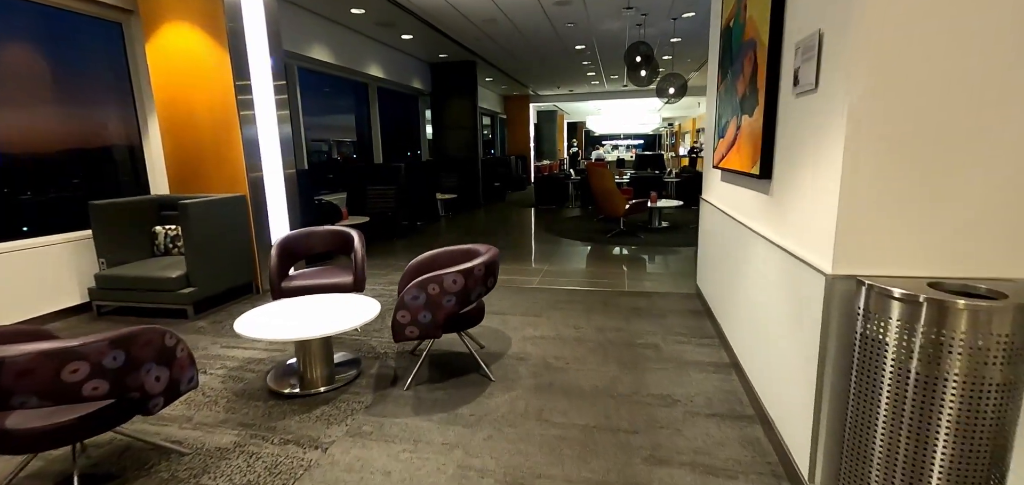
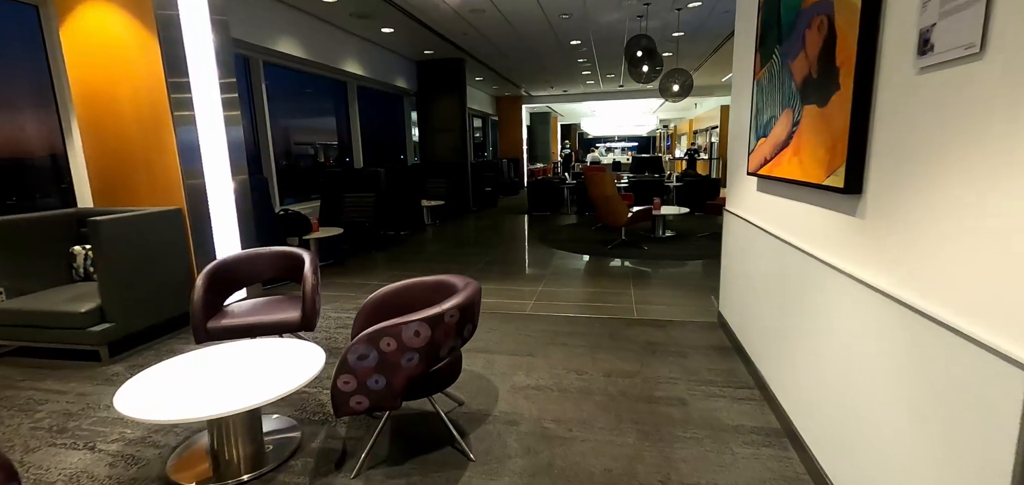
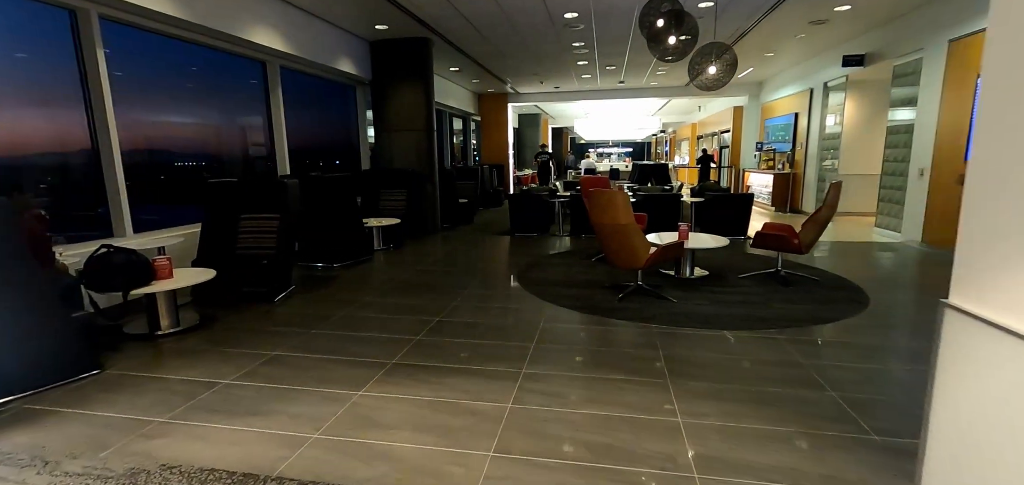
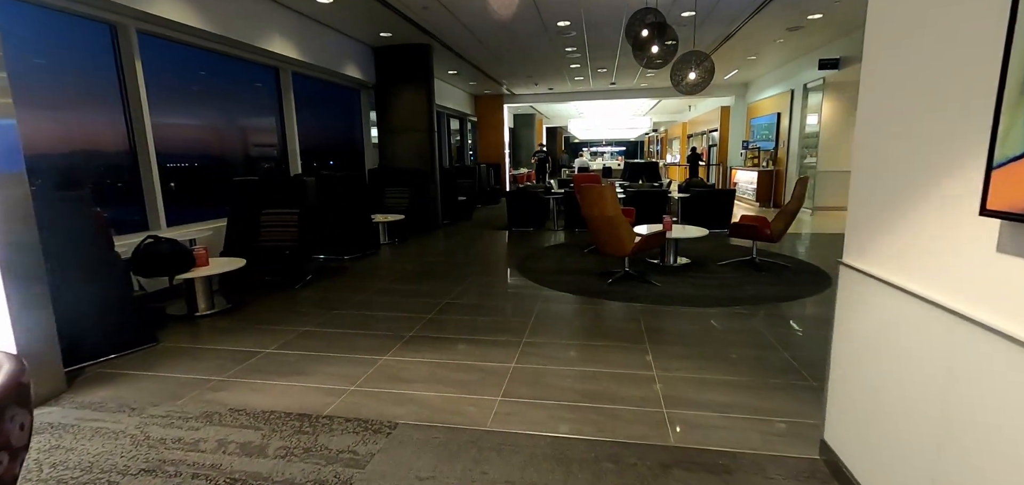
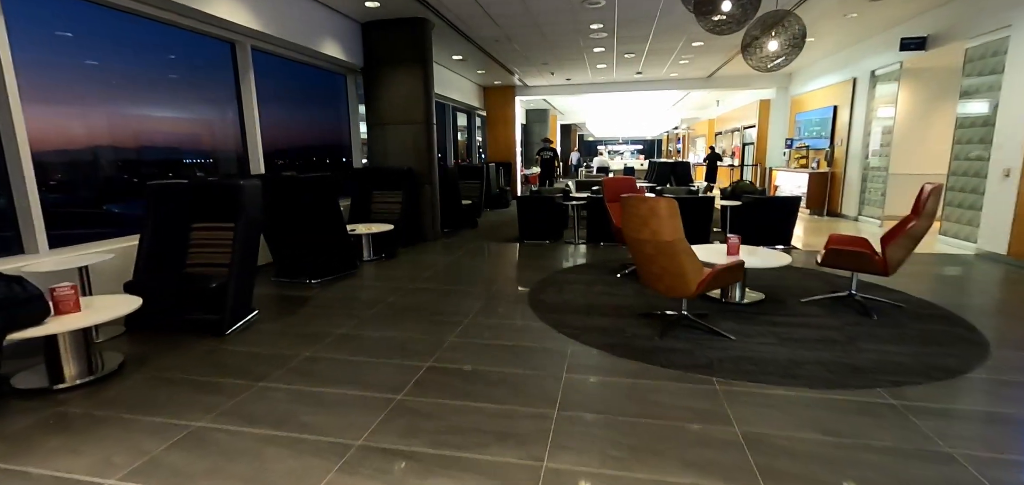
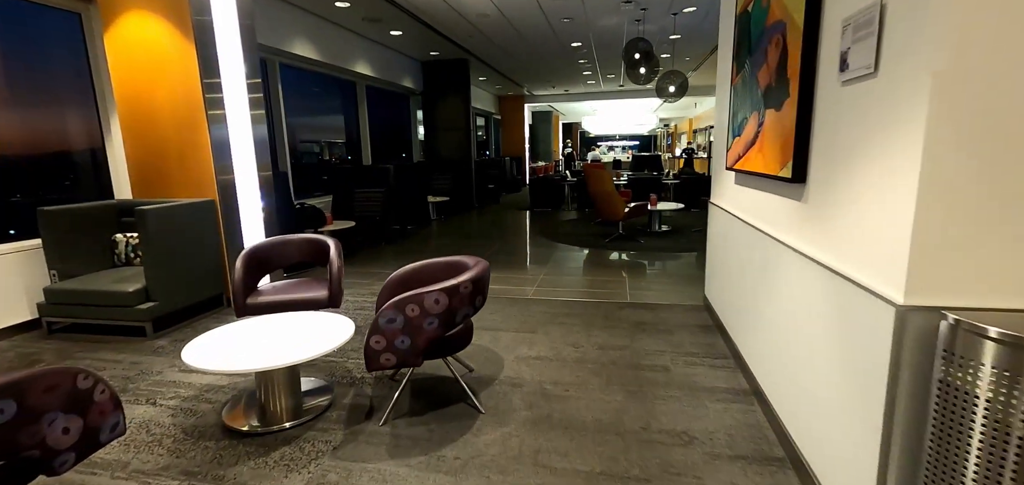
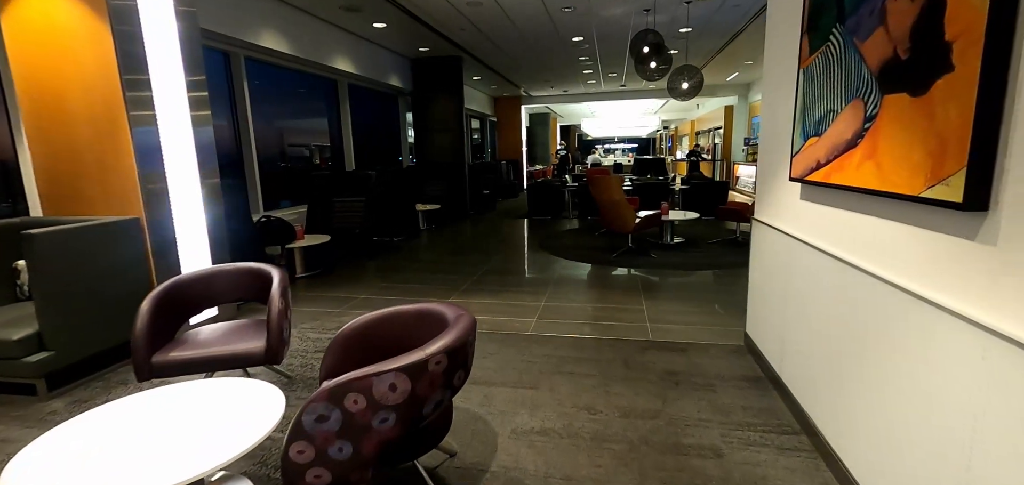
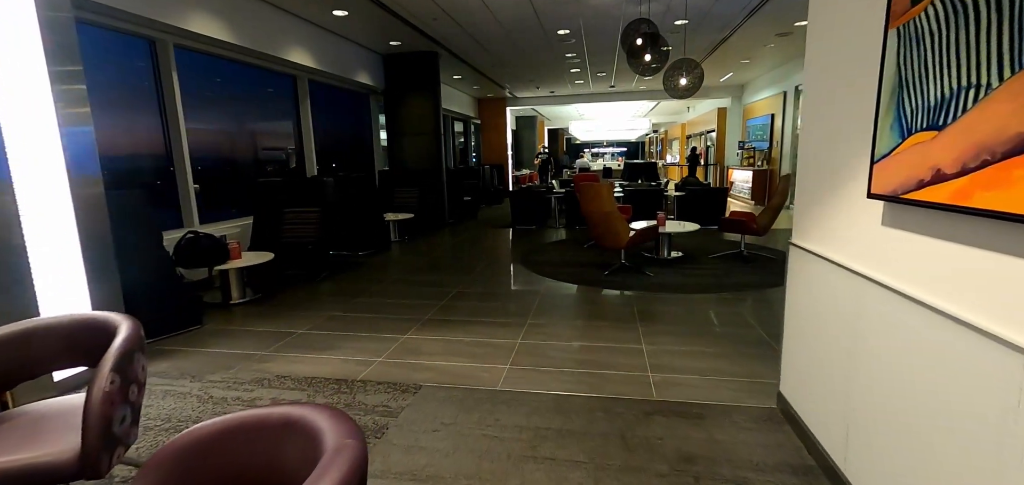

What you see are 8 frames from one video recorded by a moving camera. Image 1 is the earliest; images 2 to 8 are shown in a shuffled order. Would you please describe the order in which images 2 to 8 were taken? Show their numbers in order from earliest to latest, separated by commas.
6, 2, 7, 8, 4, 3, 5
